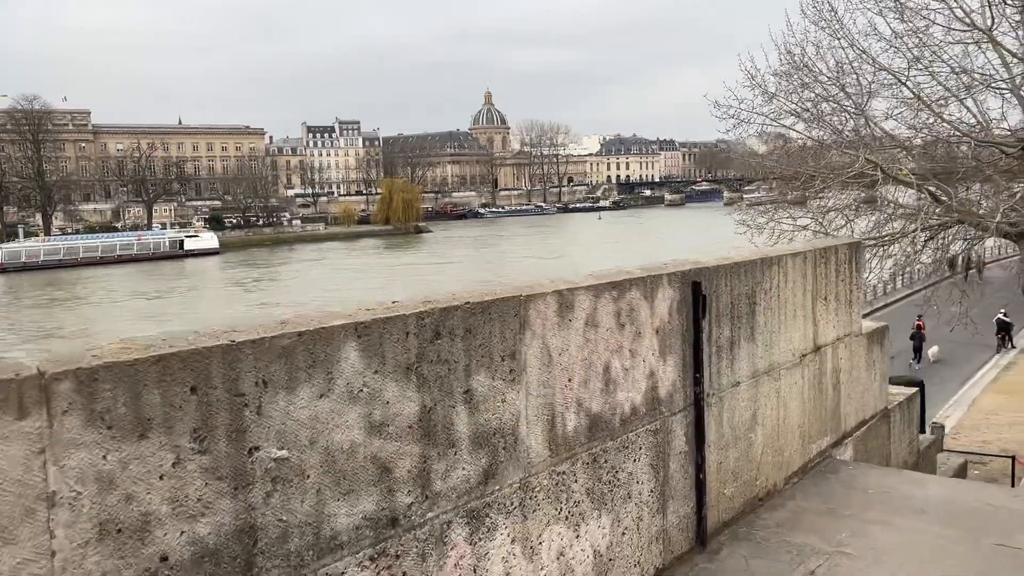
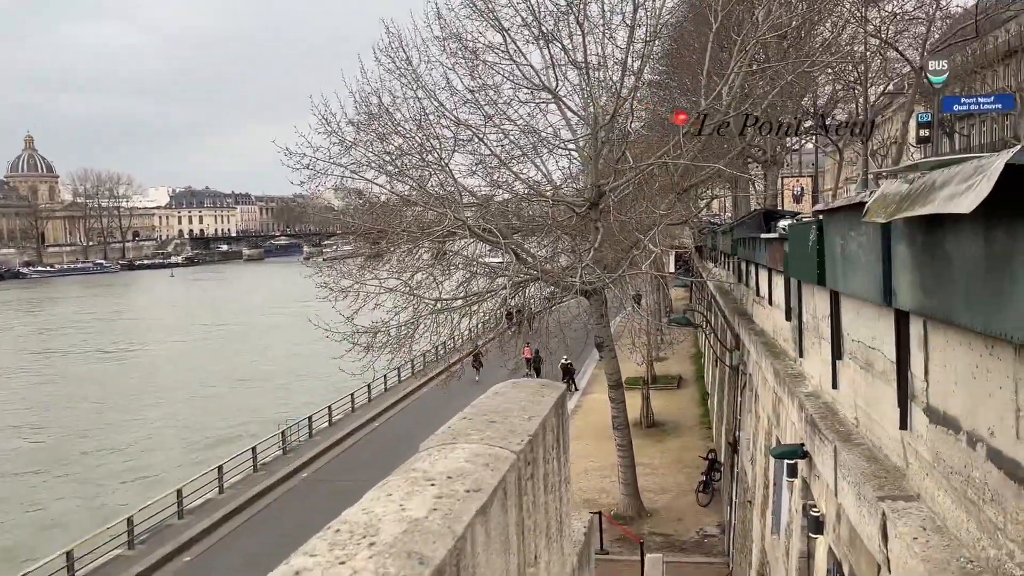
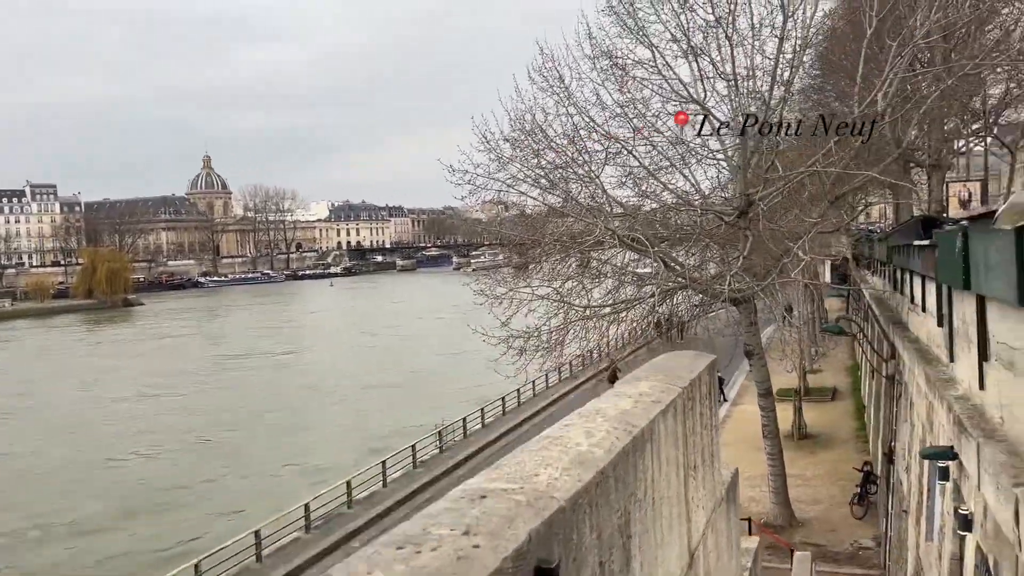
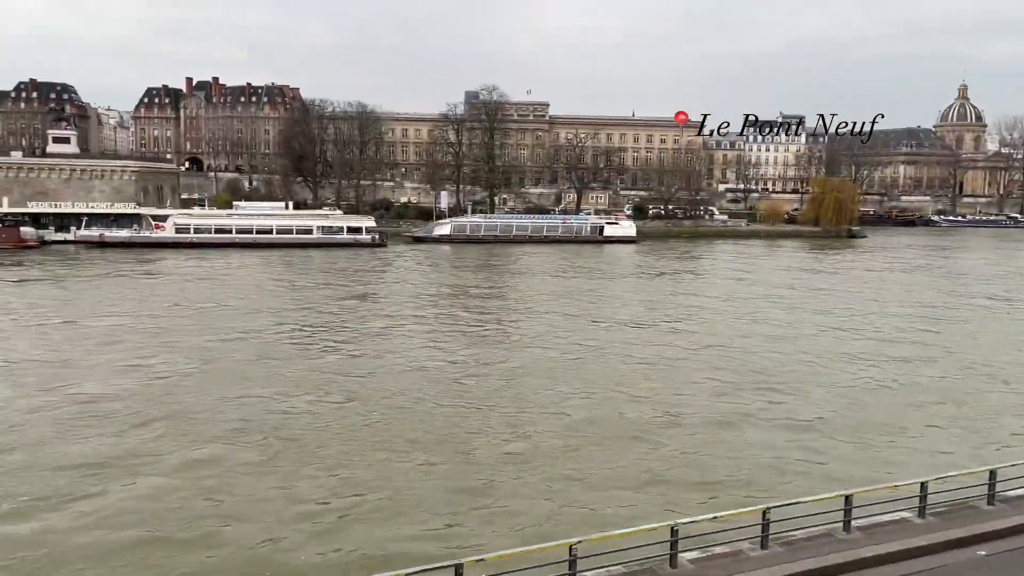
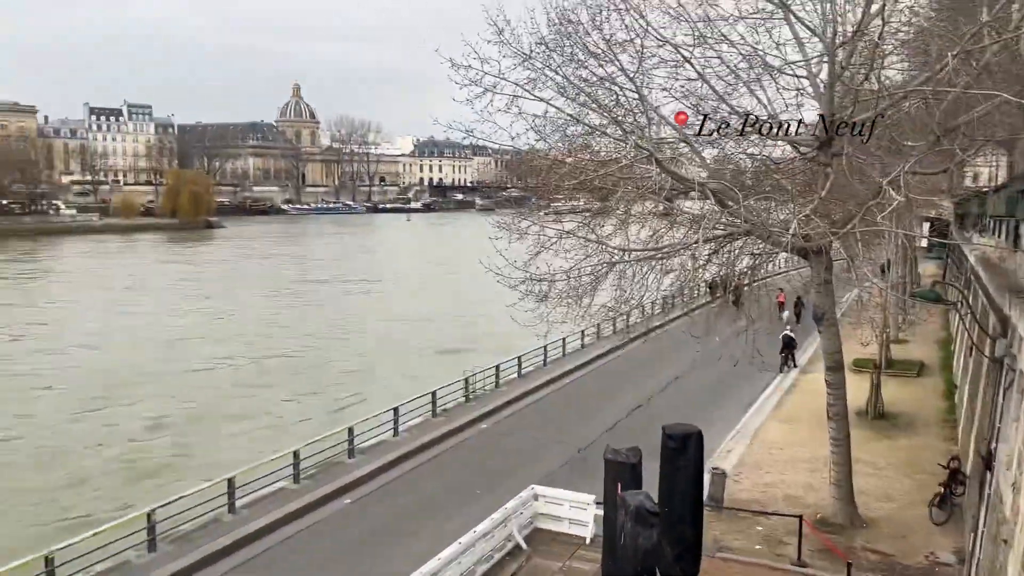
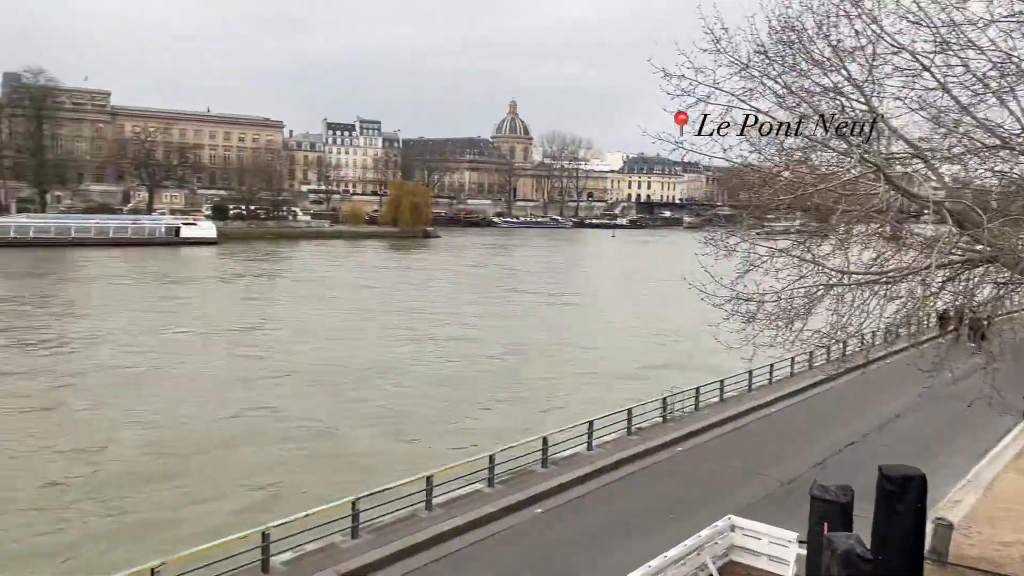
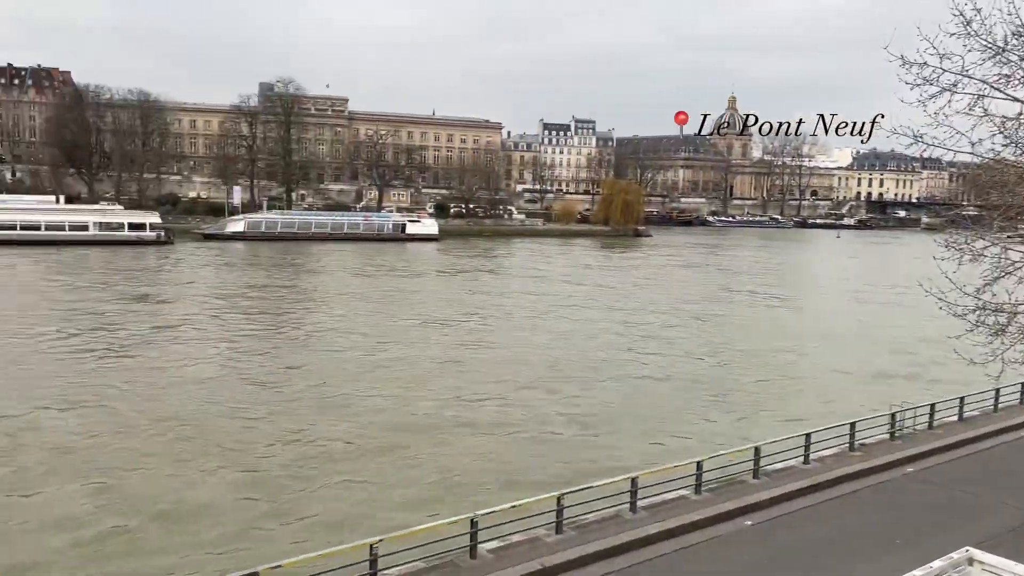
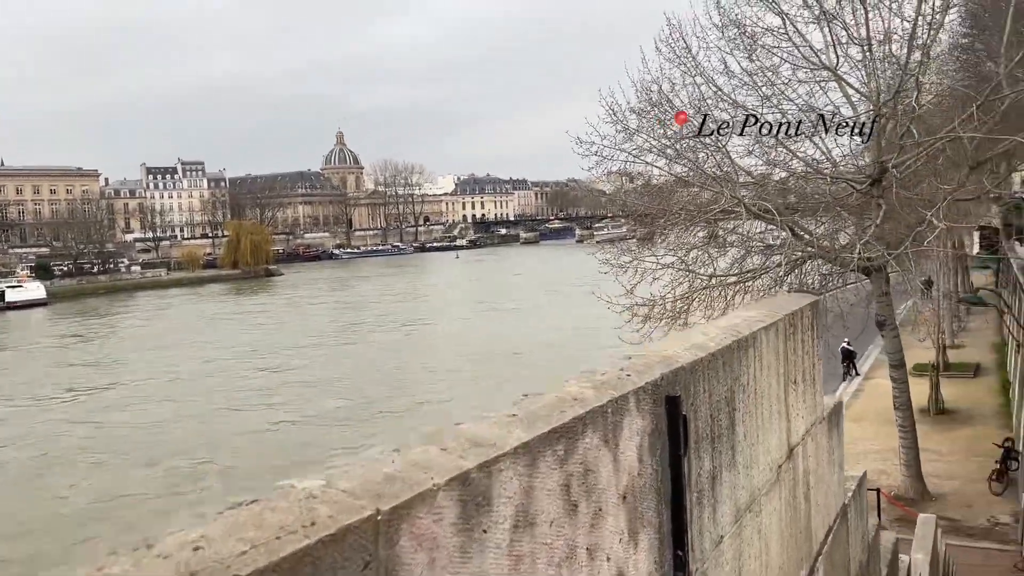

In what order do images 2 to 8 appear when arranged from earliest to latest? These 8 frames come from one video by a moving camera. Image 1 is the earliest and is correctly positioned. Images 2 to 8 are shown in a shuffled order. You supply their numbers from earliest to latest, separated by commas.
8, 3, 2, 5, 6, 7, 4
